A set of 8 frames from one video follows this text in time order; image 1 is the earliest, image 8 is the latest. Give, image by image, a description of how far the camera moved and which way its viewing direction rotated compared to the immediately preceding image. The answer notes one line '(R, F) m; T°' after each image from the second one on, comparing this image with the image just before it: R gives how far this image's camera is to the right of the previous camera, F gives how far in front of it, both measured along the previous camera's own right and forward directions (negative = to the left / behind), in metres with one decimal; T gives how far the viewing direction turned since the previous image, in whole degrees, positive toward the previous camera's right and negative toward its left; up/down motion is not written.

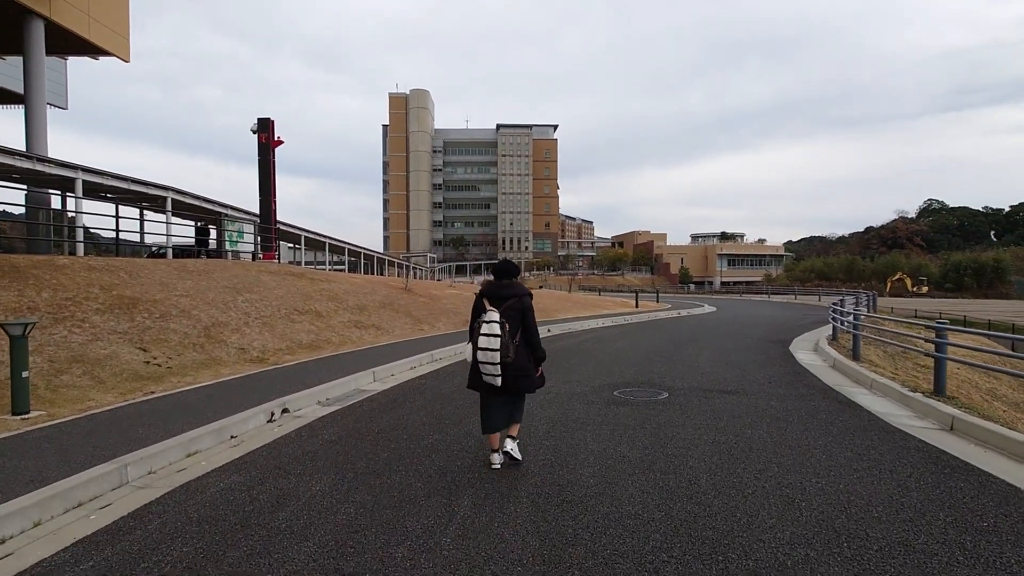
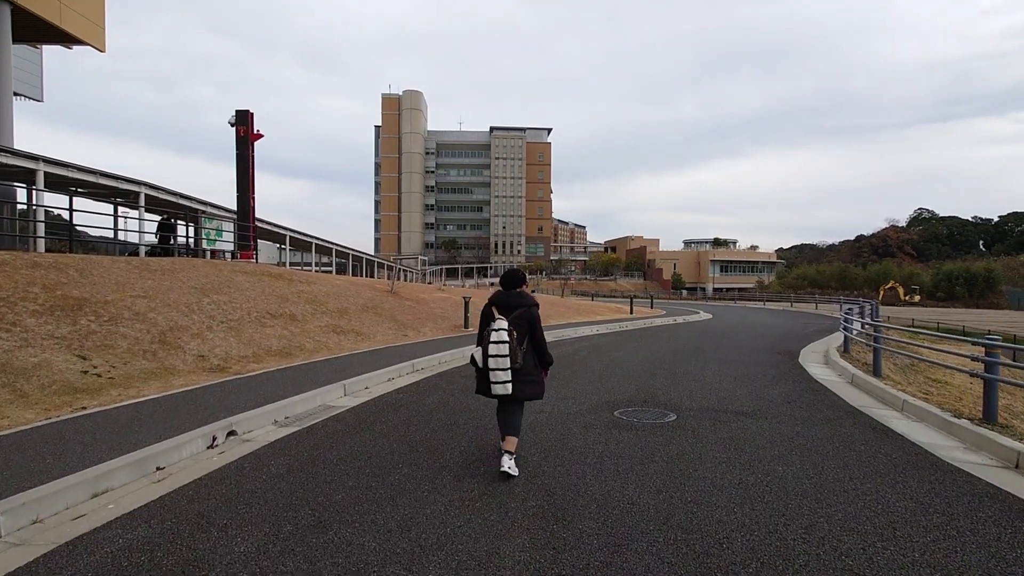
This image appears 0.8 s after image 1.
(0.0, +0.9) m; +1°
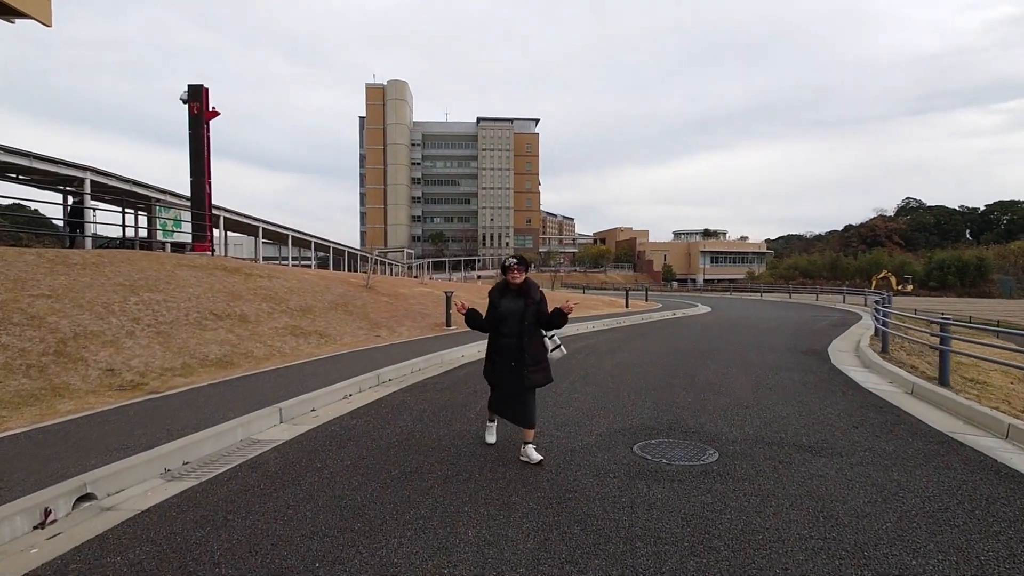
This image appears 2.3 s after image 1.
(+0.1, +1.8) m; +1°
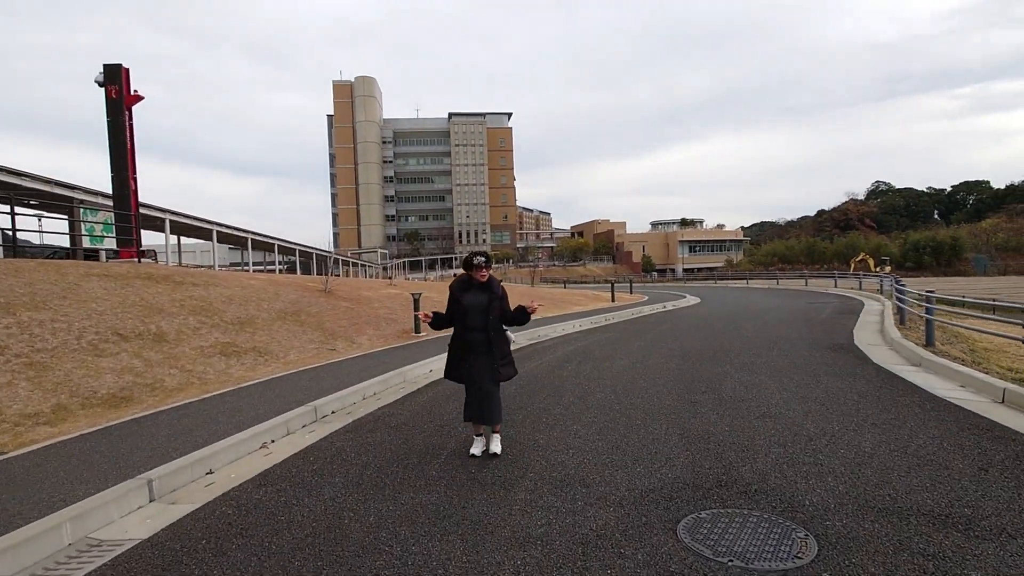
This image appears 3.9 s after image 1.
(+0.1, +1.9) m; +2°
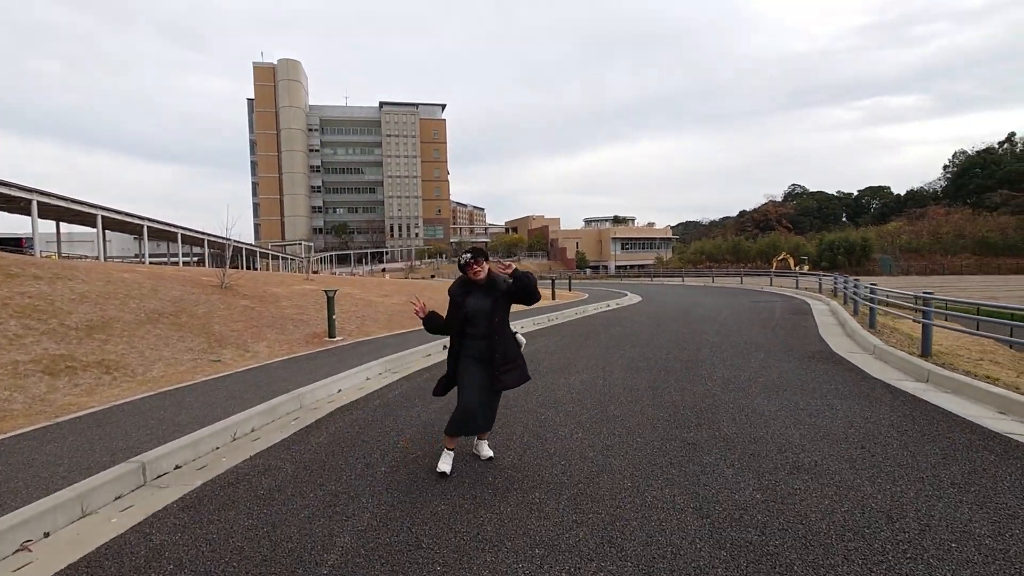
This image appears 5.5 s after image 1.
(0.0, +1.9) m; +7°
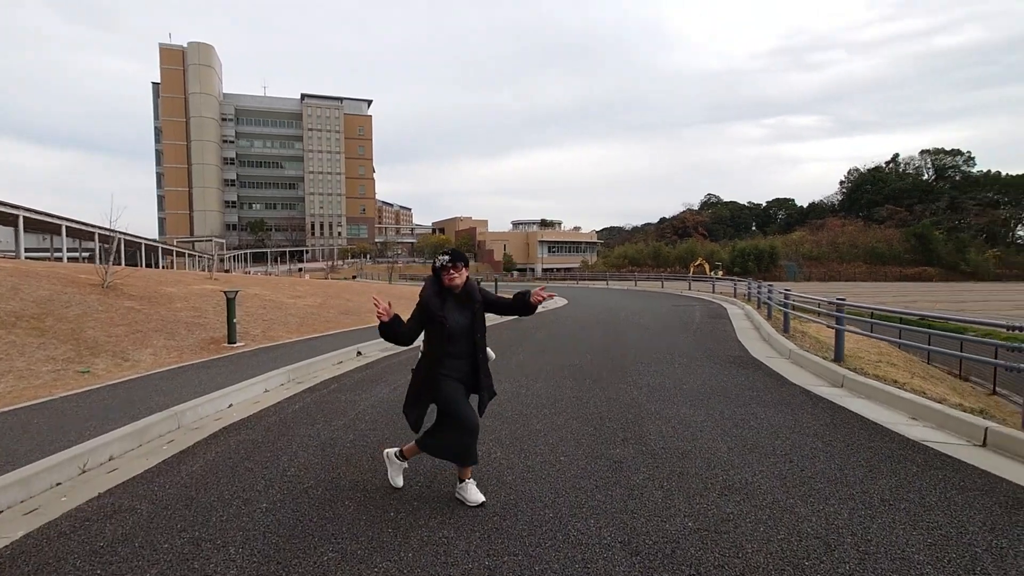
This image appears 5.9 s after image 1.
(+0.1, +0.5) m; +7°
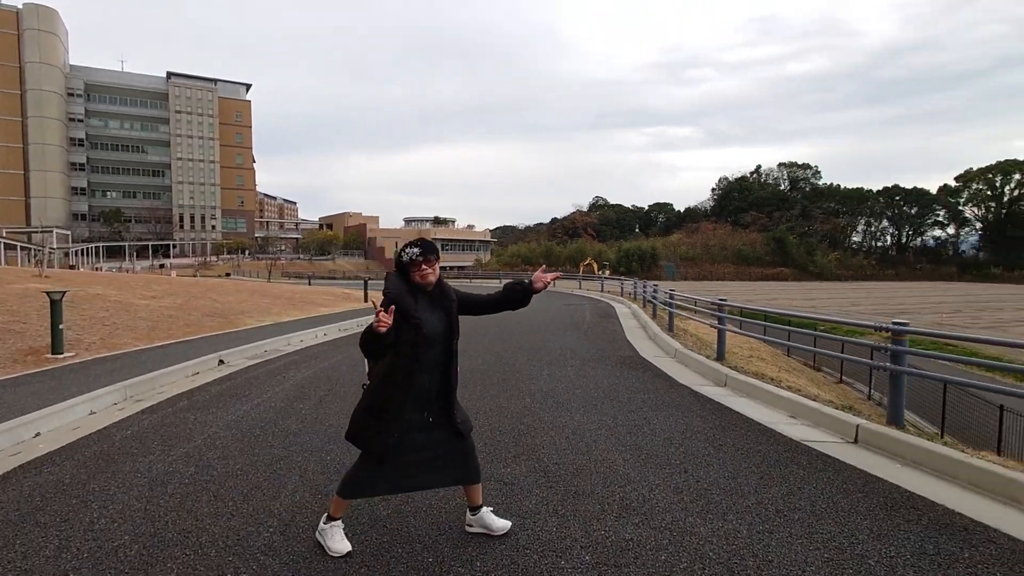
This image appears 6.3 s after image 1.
(+0.1, +0.5) m; +11°
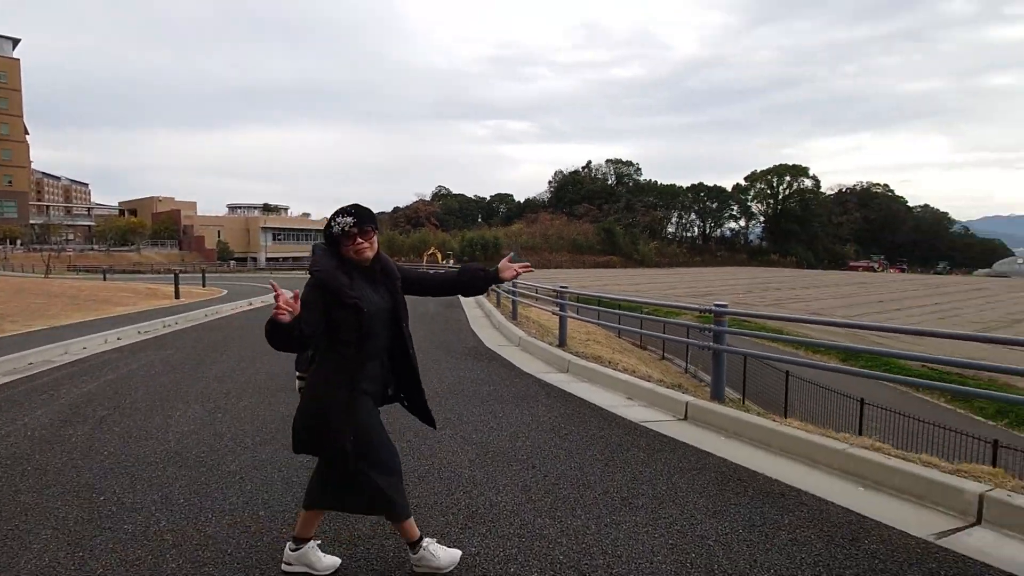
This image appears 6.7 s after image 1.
(+0.1, +0.4) m; +16°
